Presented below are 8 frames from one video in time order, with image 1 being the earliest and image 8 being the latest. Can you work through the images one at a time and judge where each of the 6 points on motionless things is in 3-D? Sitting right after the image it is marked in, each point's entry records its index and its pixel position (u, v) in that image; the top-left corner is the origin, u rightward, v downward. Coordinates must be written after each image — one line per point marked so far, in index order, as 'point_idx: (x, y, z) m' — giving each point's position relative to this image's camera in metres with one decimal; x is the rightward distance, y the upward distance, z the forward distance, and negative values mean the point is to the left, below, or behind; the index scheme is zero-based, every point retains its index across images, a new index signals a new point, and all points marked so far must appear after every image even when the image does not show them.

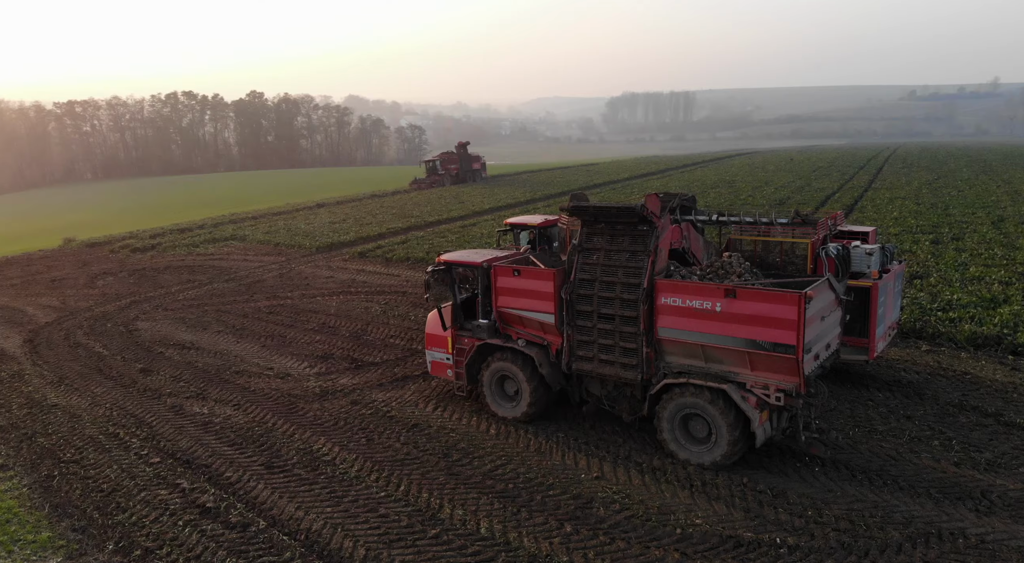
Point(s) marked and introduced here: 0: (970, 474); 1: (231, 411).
0: (+5.0, -2.1, +7.8) m
1: (-4.8, -2.2, +12.2) m
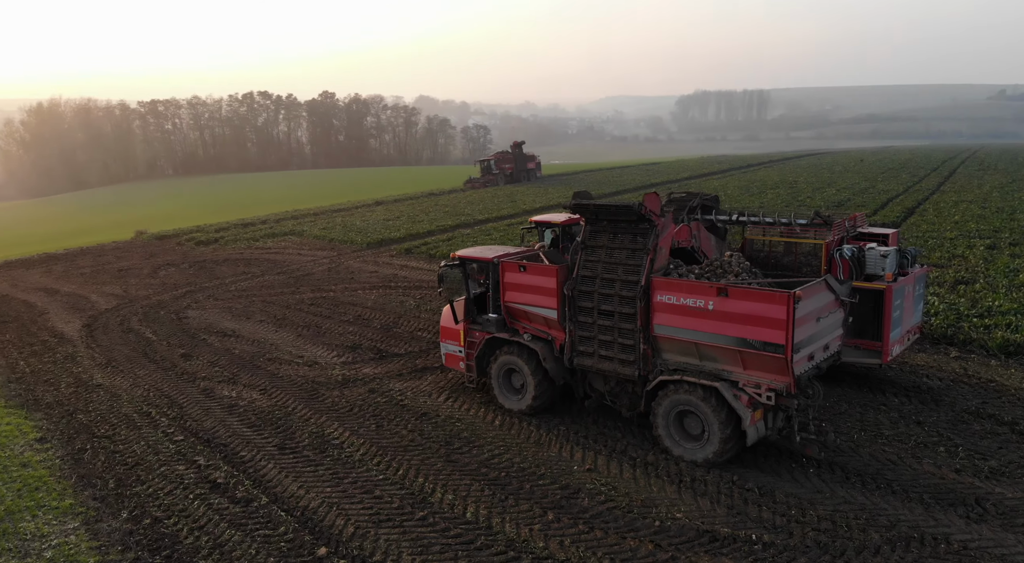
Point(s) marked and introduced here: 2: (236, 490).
0: (+4.9, -2.1, +7.6) m
1: (-4.6, -2.0, +12.7) m
2: (-3.4, -2.5, +8.6) m
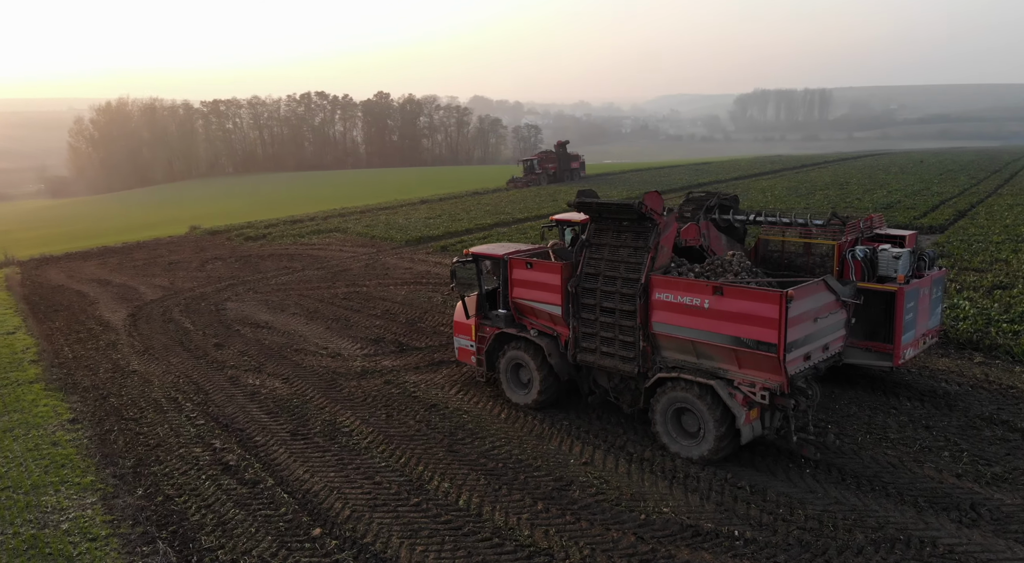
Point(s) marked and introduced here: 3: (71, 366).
0: (+4.8, -2.2, +7.5) m
1: (-4.3, -1.9, +13.2) m
2: (-3.4, -2.4, +8.9) m
3: (-10.0, -1.9, +16.2) m
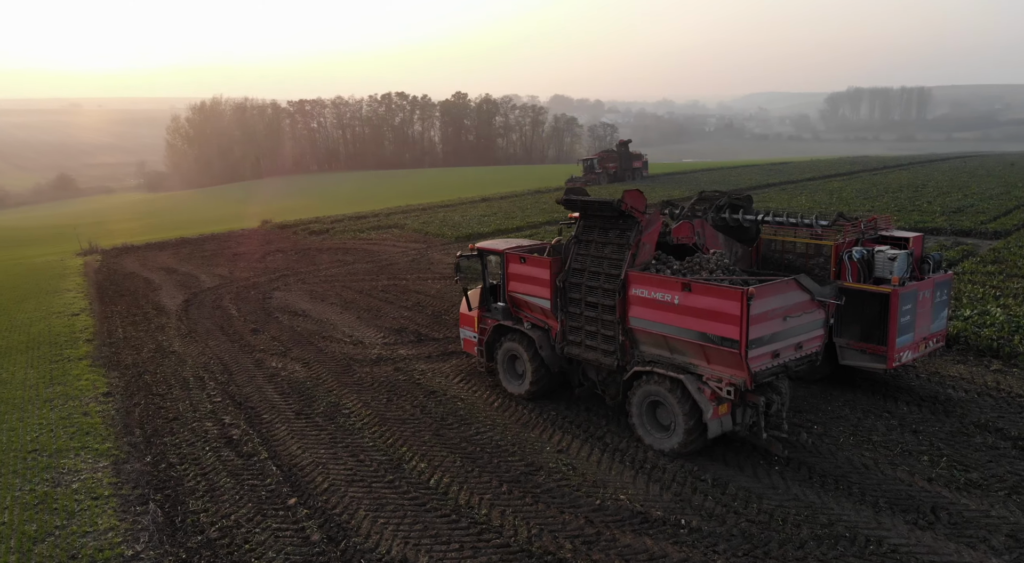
0: (+4.4, -2.2, +7.4) m
1: (-4.2, -1.7, +13.9) m
2: (-3.6, -2.2, +9.6) m
3: (-9.6, -1.6, +17.4) m
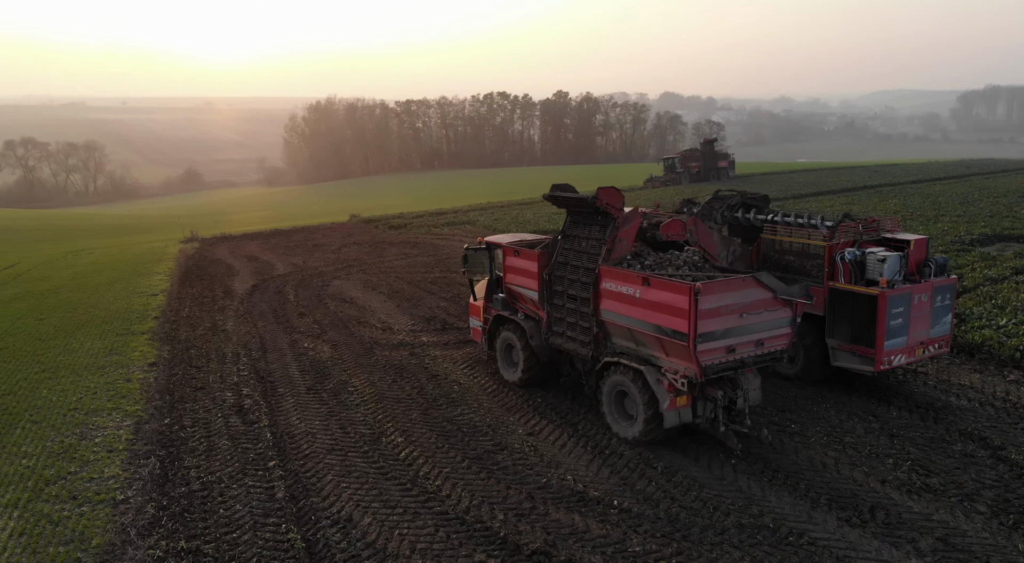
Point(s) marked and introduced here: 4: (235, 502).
0: (+3.8, -2.2, +7.3) m
1: (-3.9, -1.4, +14.8) m
2: (-3.8, -2.0, +10.5) m
3: (-8.8, -1.1, +19.0) m
4: (-2.9, -2.3, +7.5) m
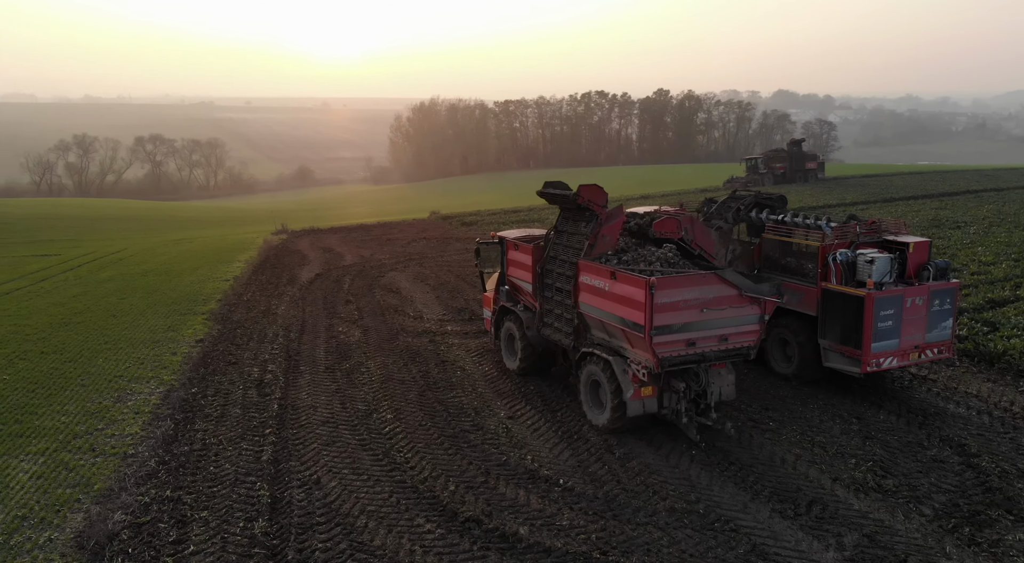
0: (+3.3, -2.2, +7.4) m
1: (-3.4, -1.1, +15.7) m
2: (-3.9, -1.7, +11.4) m
3: (-7.8, -0.7, +20.4) m
4: (-3.4, -2.1, +8.4) m
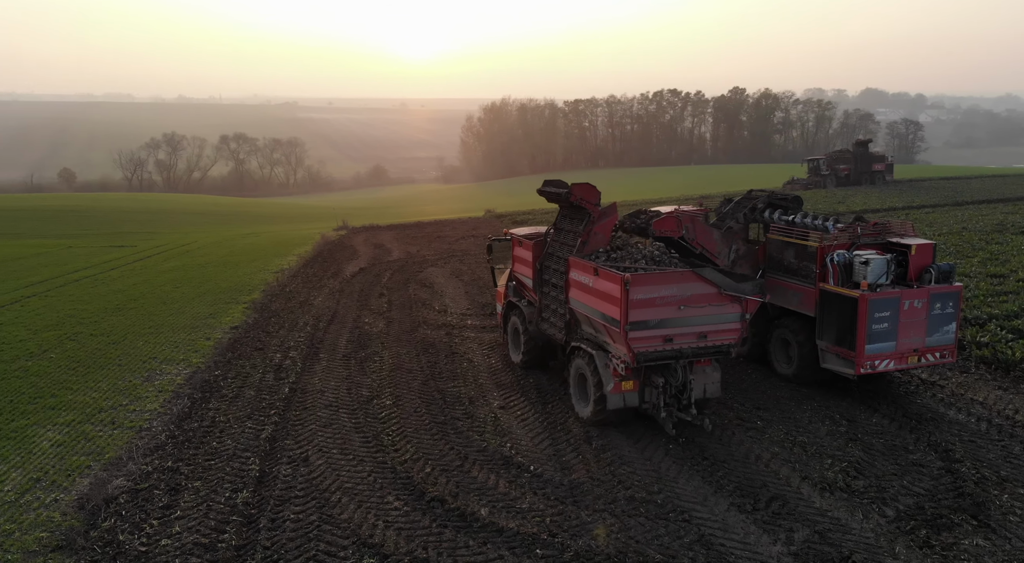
0: (+3.0, -2.2, +7.4) m
1: (-3.0, -1.0, +16.3) m
2: (-3.9, -1.6, +12.1) m
3: (-7.0, -0.5, +21.4) m
4: (-3.6, -2.0, +9.0) m
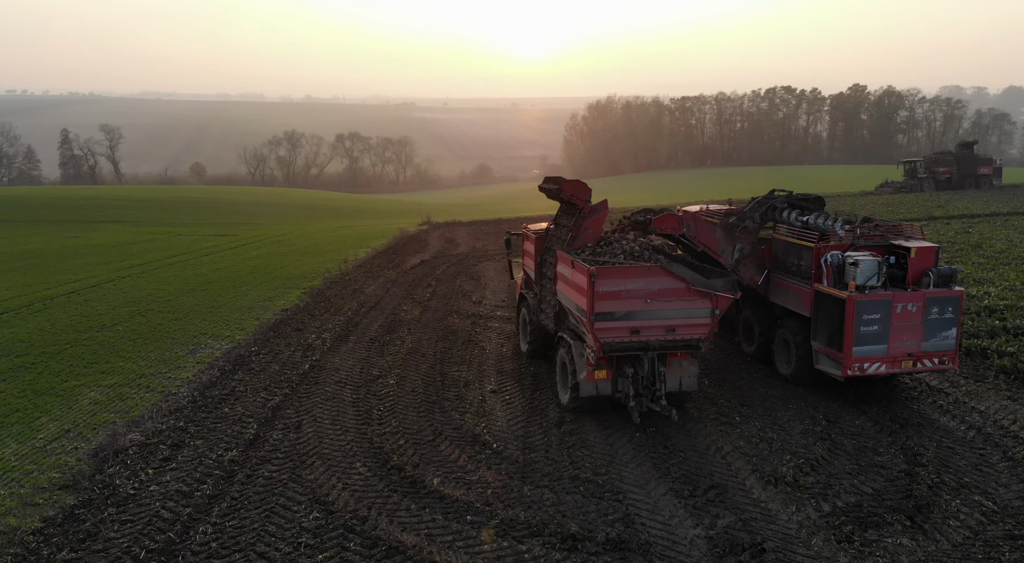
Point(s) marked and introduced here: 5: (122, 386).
0: (+2.5, -2.1, +7.6) m
1: (-2.3, -0.8, +17.2) m
2: (-3.7, -1.3, +13.1) m
3: (-5.6, -0.1, +22.7) m
4: (-3.8, -1.7, +10.0) m
5: (-5.9, -1.6, +10.7) m
